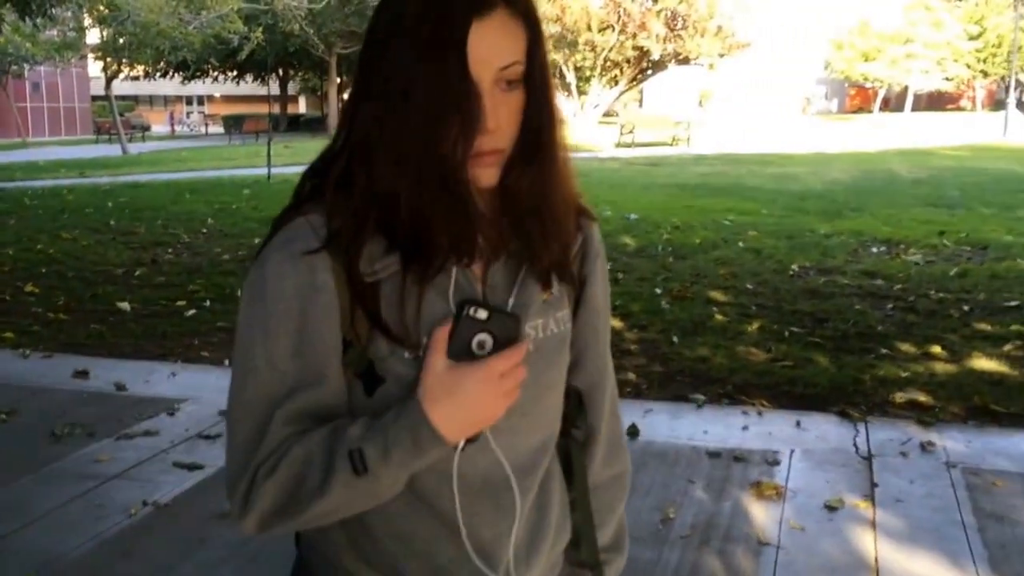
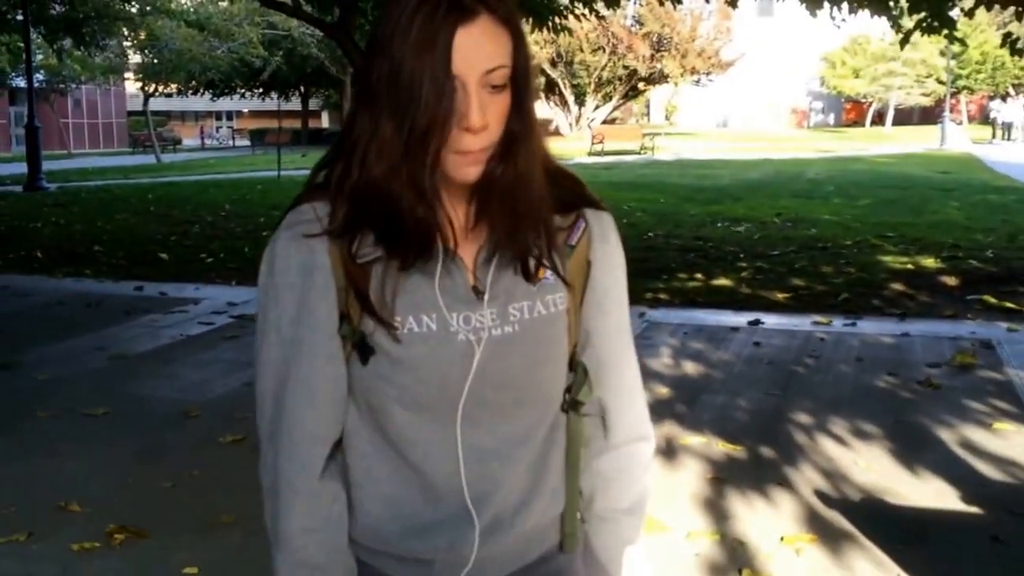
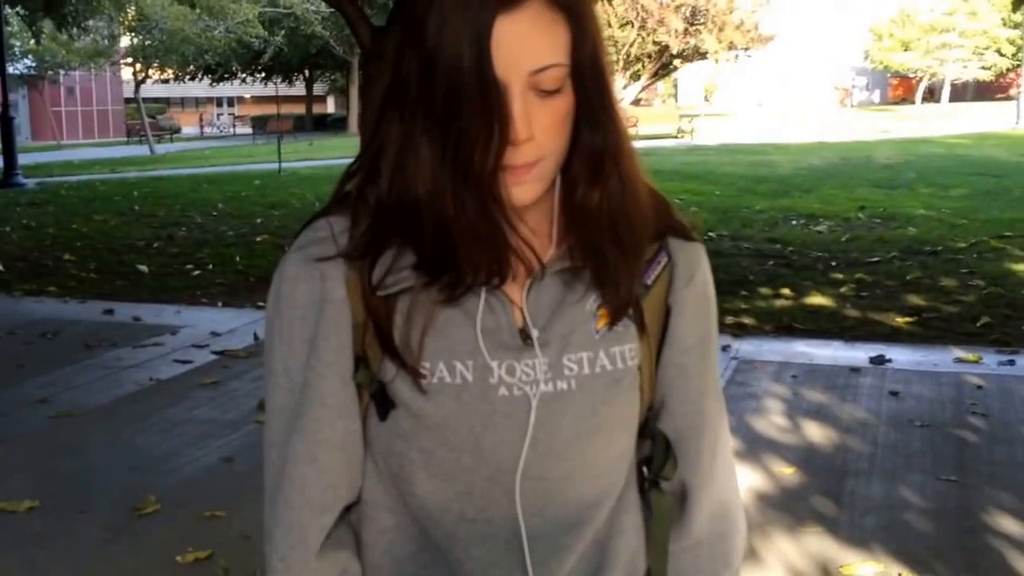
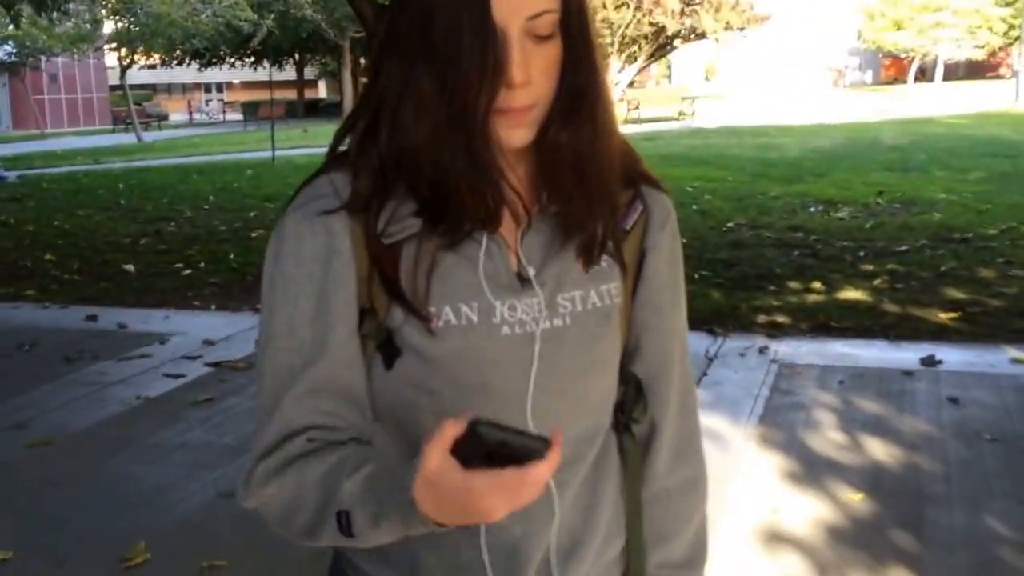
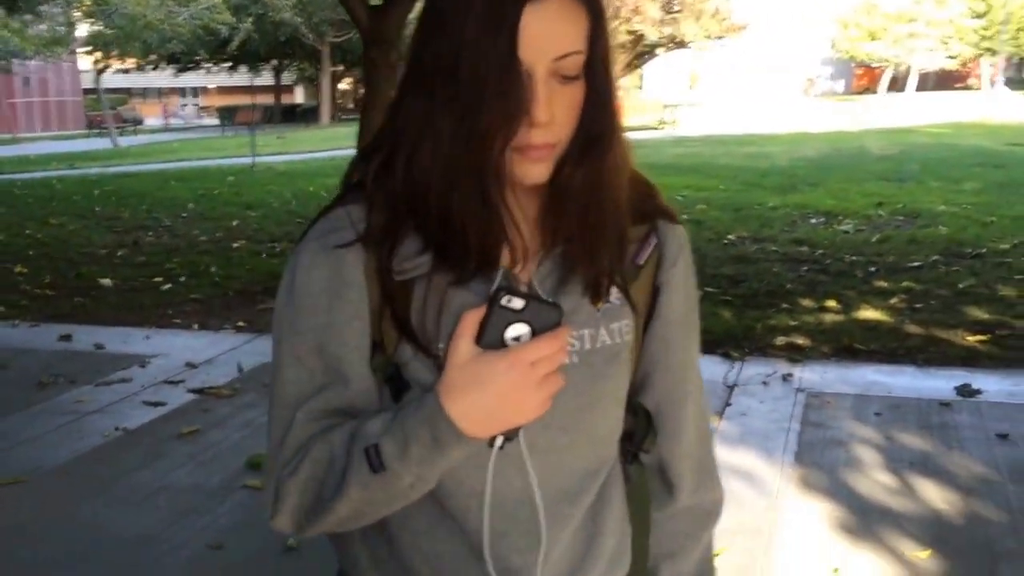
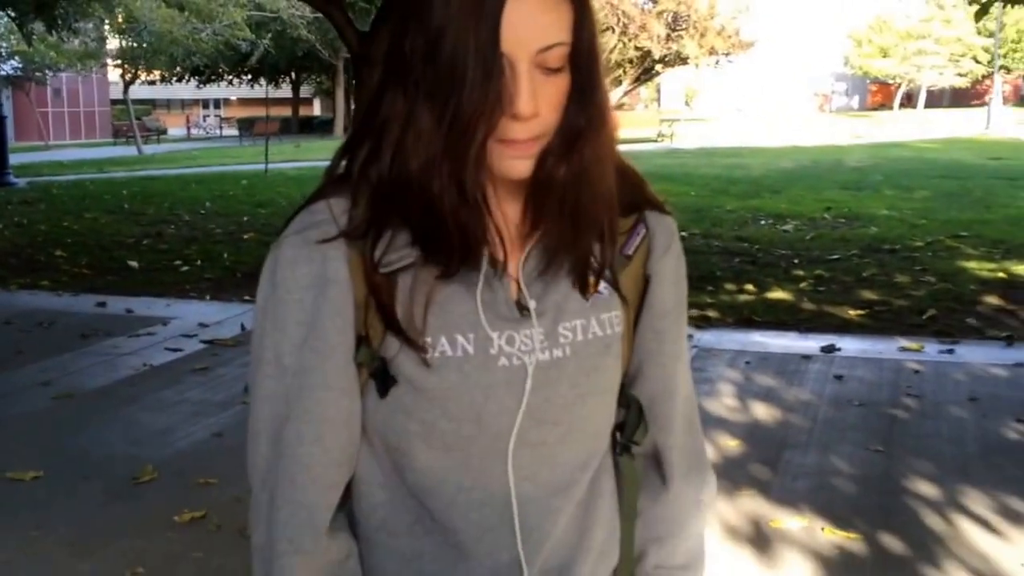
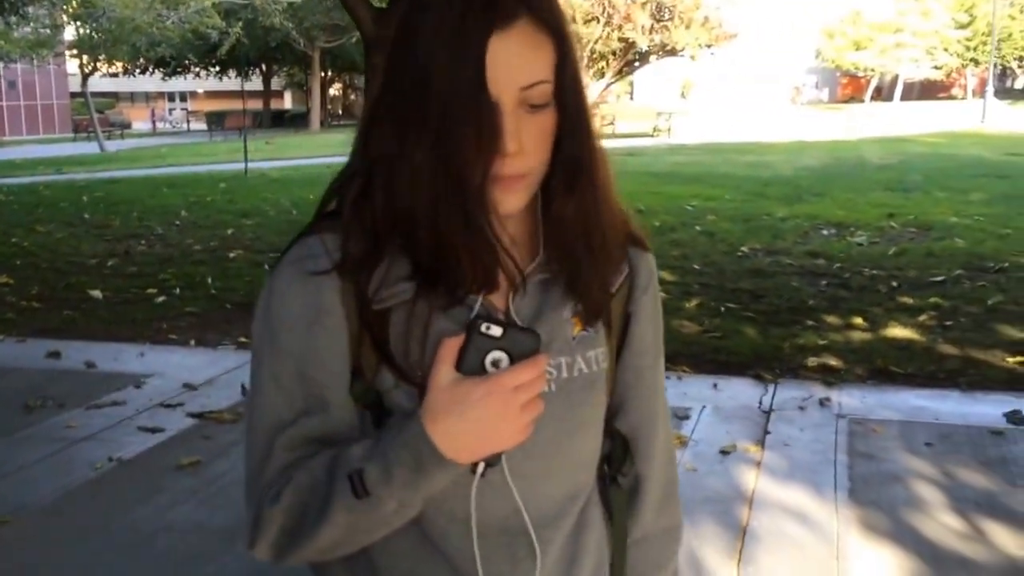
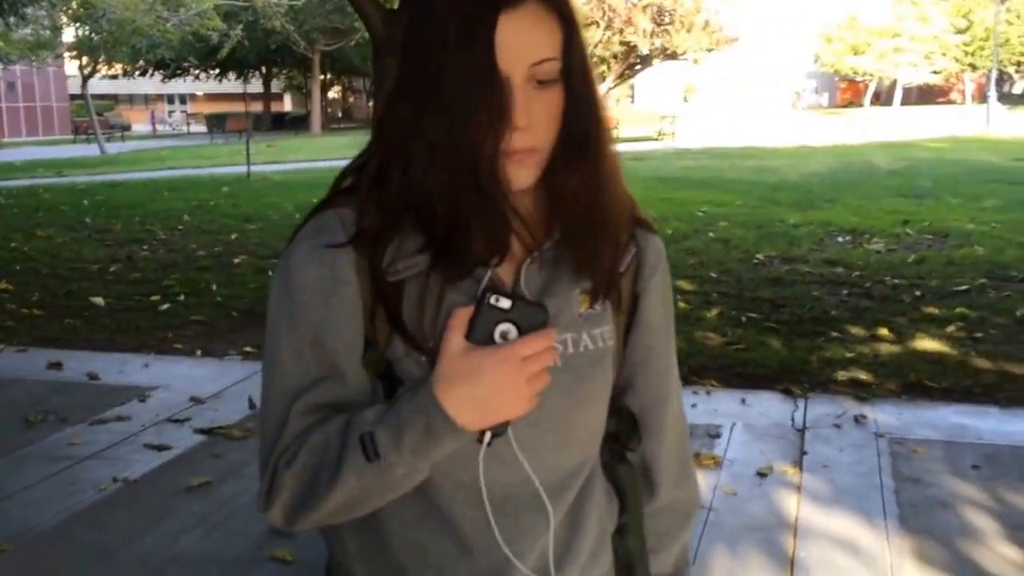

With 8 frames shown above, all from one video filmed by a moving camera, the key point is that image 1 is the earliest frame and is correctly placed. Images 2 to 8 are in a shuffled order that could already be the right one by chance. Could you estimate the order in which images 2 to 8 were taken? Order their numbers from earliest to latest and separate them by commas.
8, 7, 5, 4, 3, 6, 2
